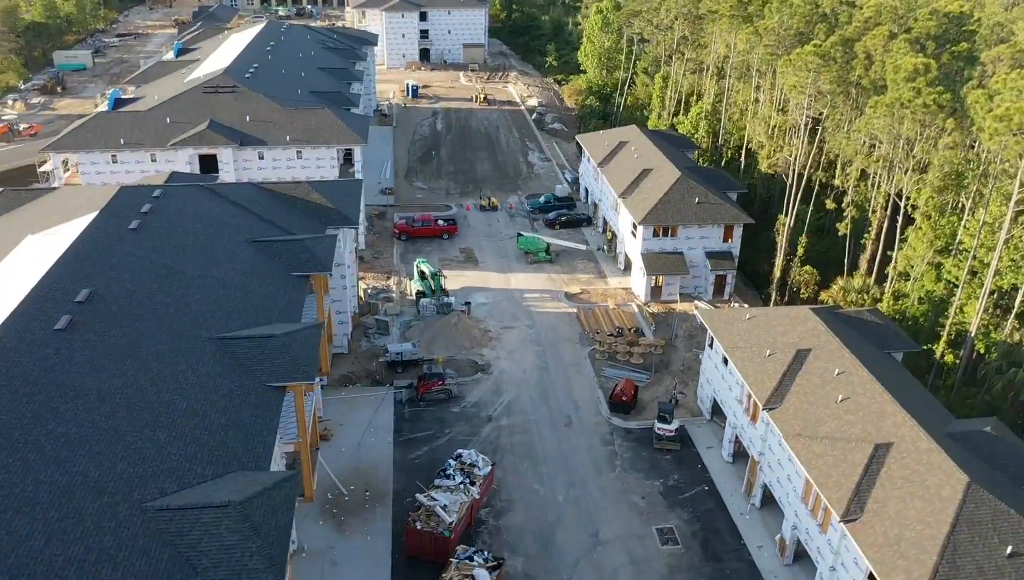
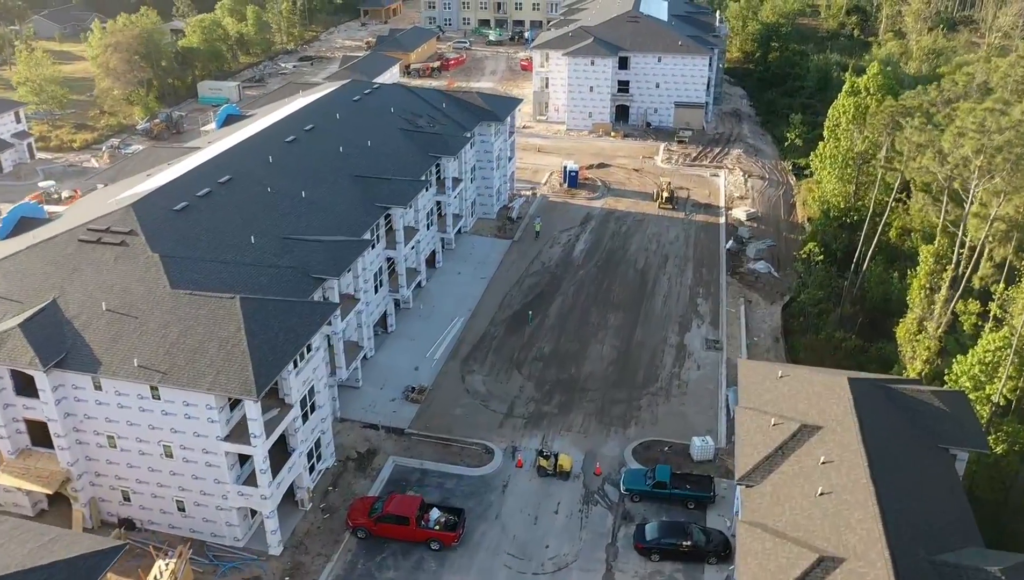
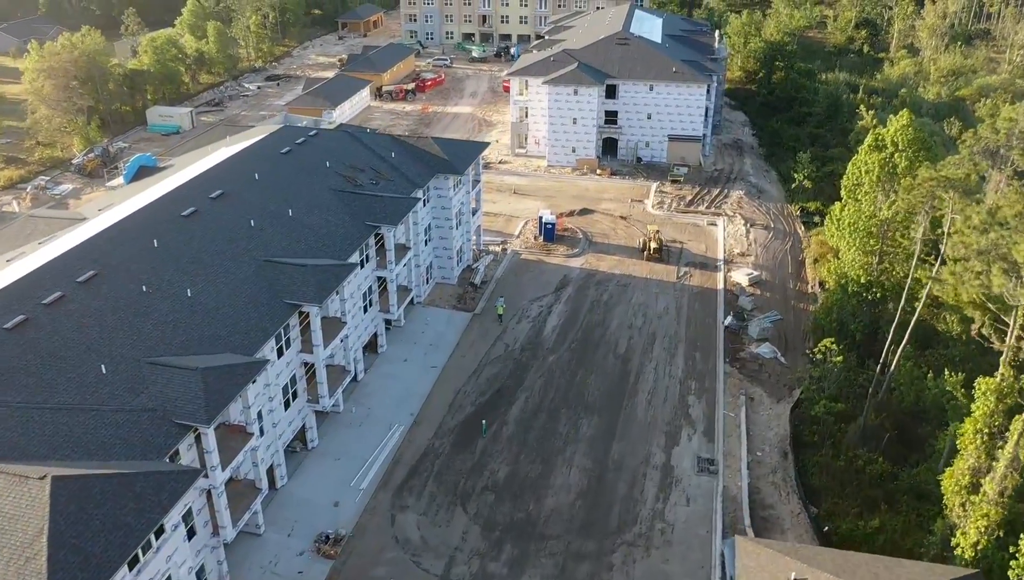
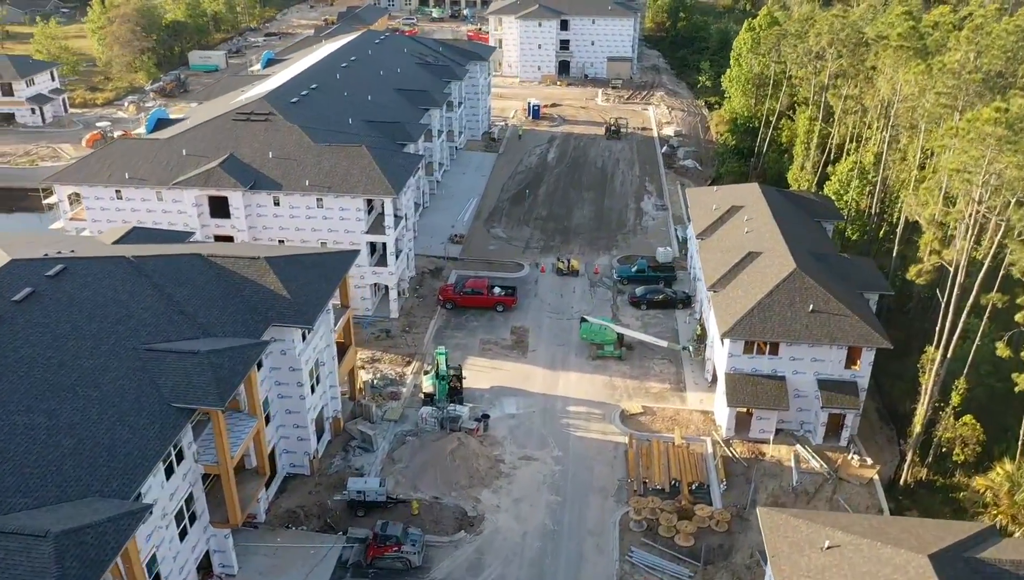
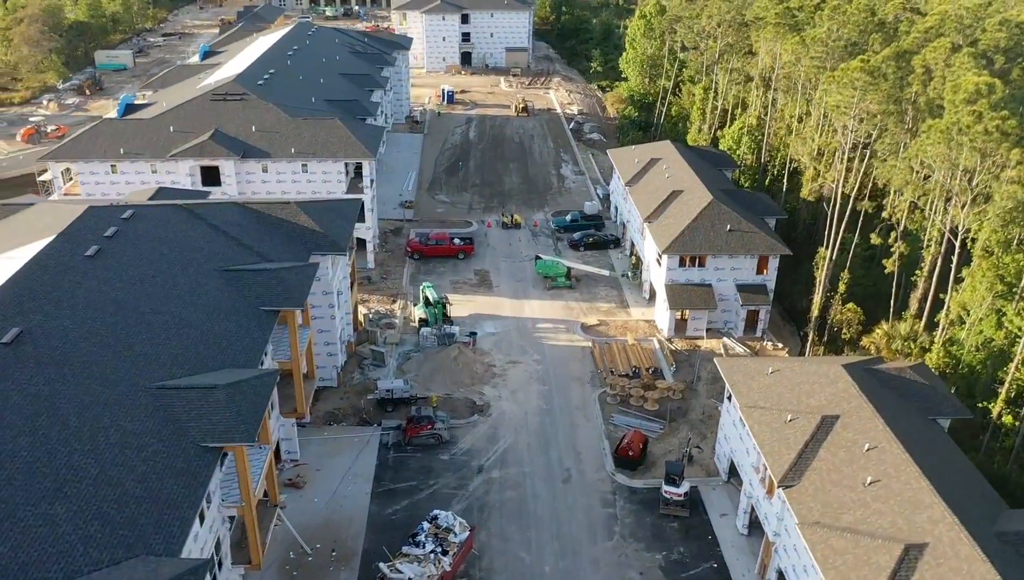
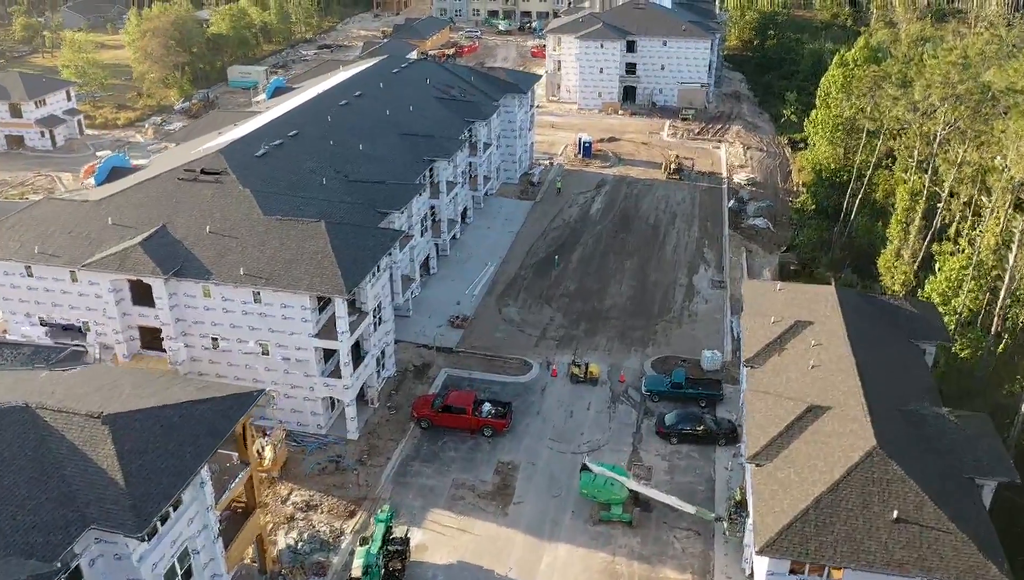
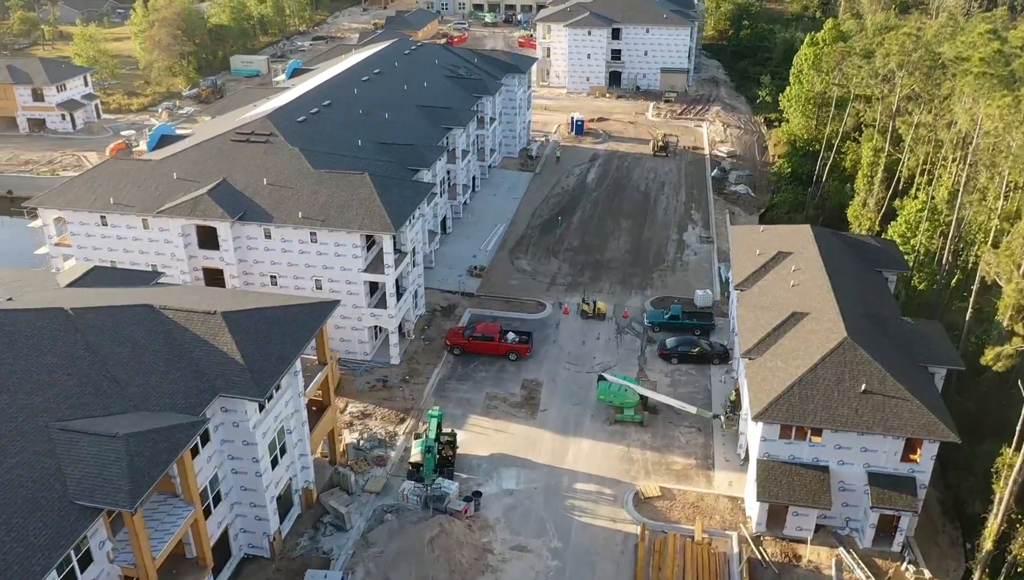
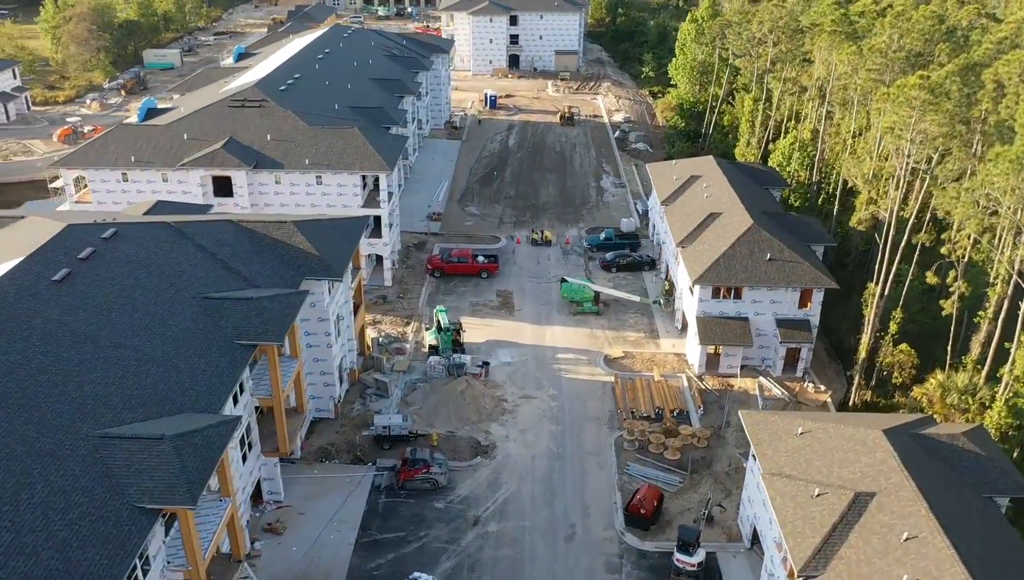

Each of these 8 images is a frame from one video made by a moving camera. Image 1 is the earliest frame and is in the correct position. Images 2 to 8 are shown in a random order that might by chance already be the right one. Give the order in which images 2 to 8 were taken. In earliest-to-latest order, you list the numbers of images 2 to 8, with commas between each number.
5, 8, 4, 7, 6, 2, 3
